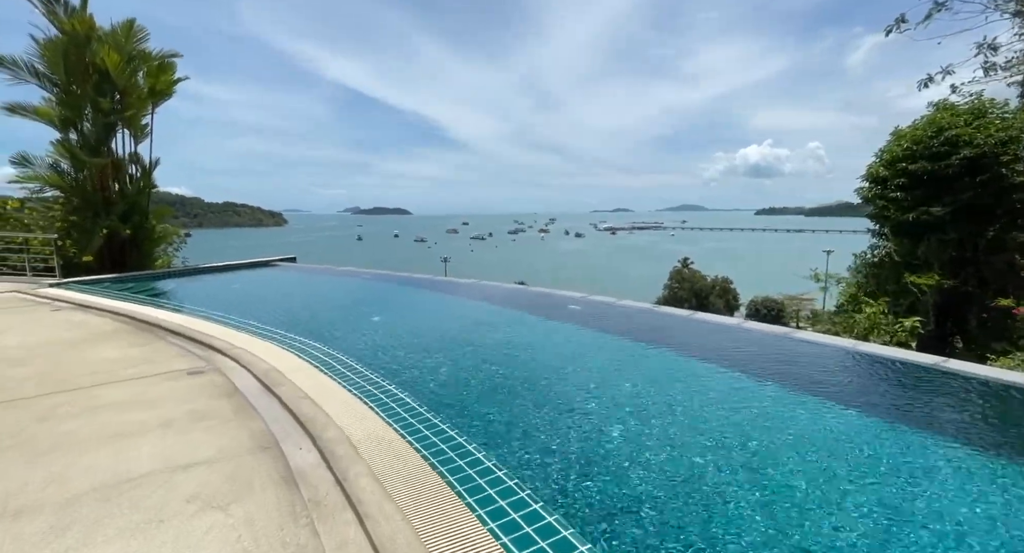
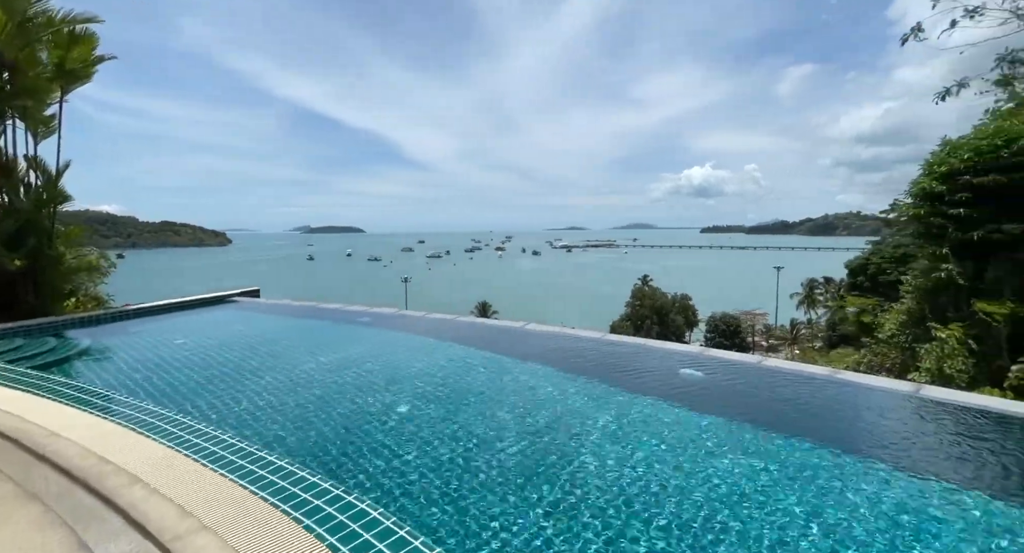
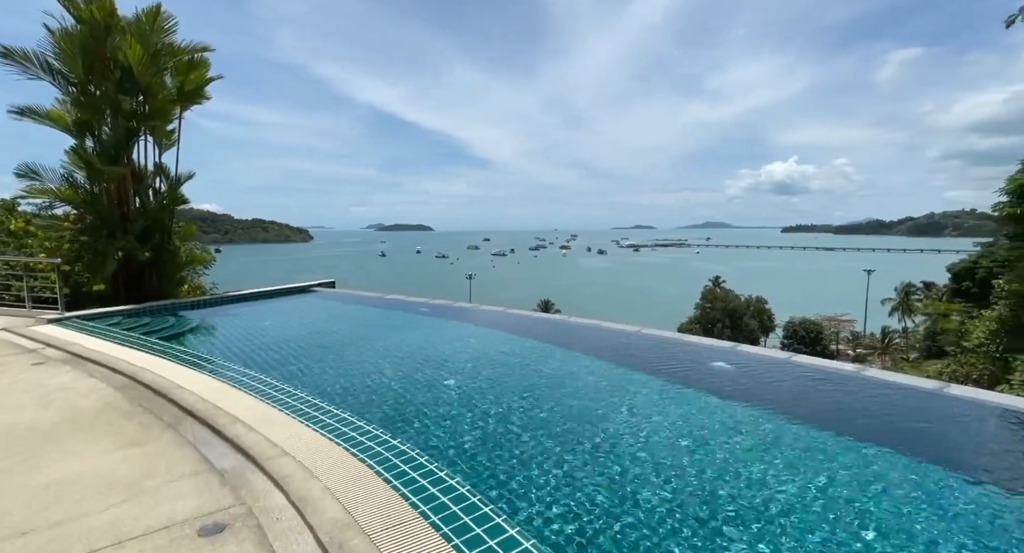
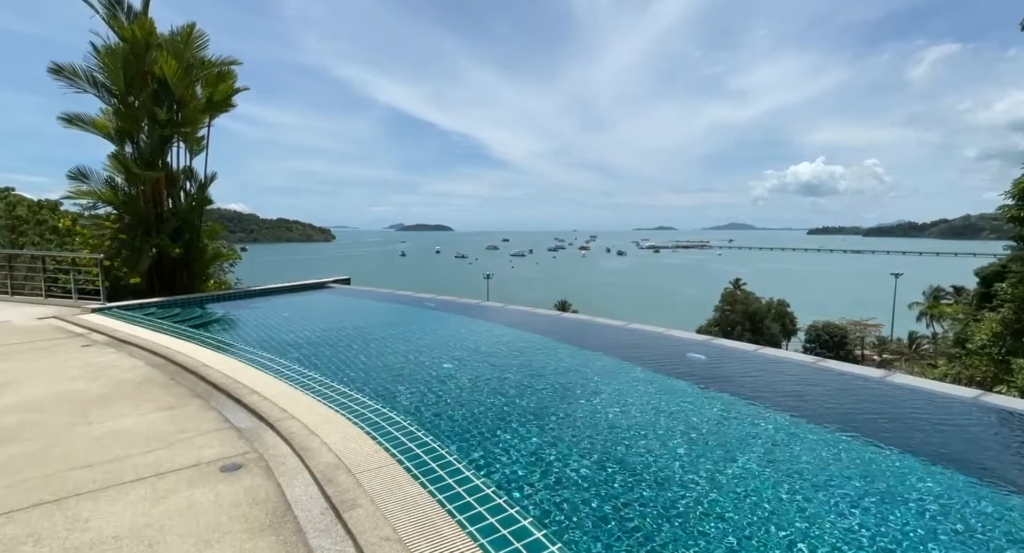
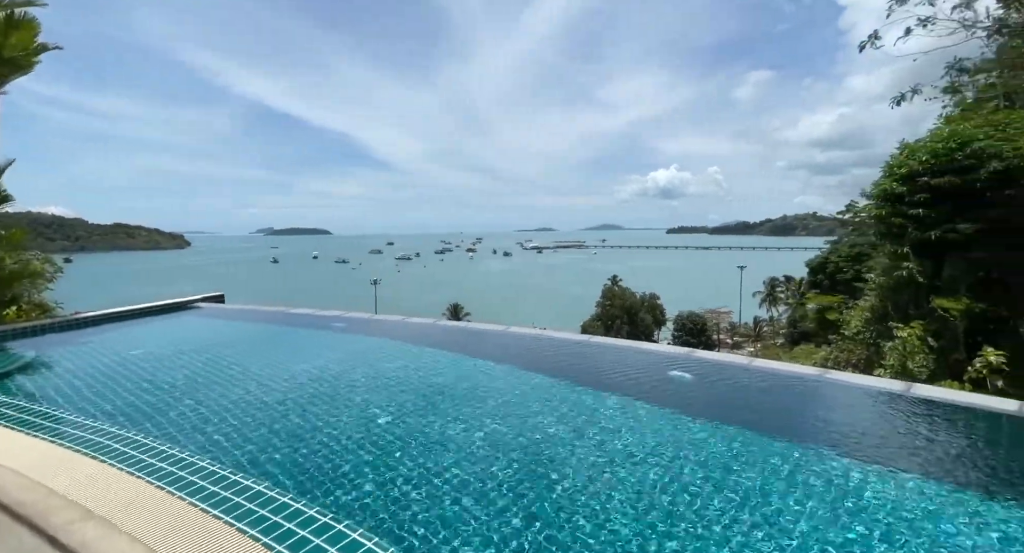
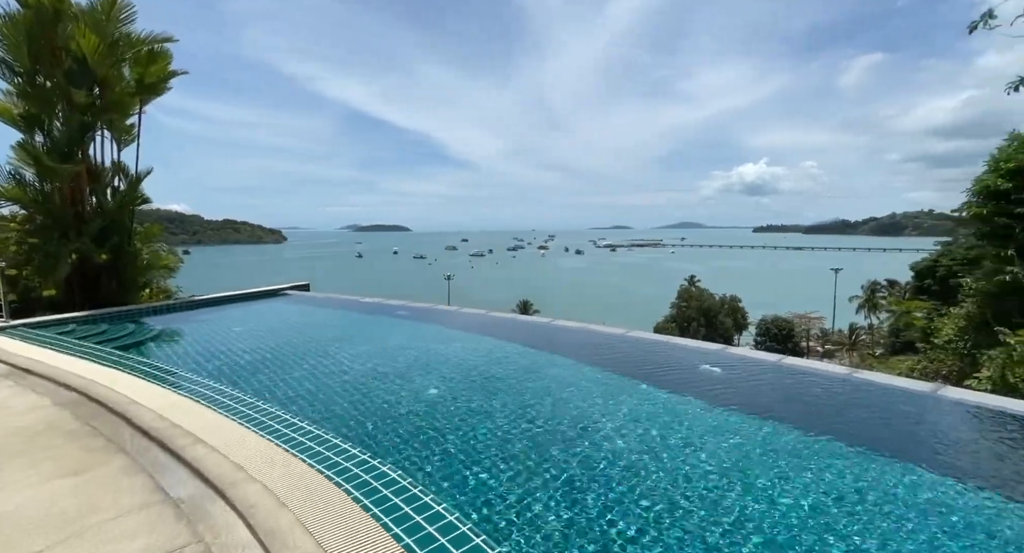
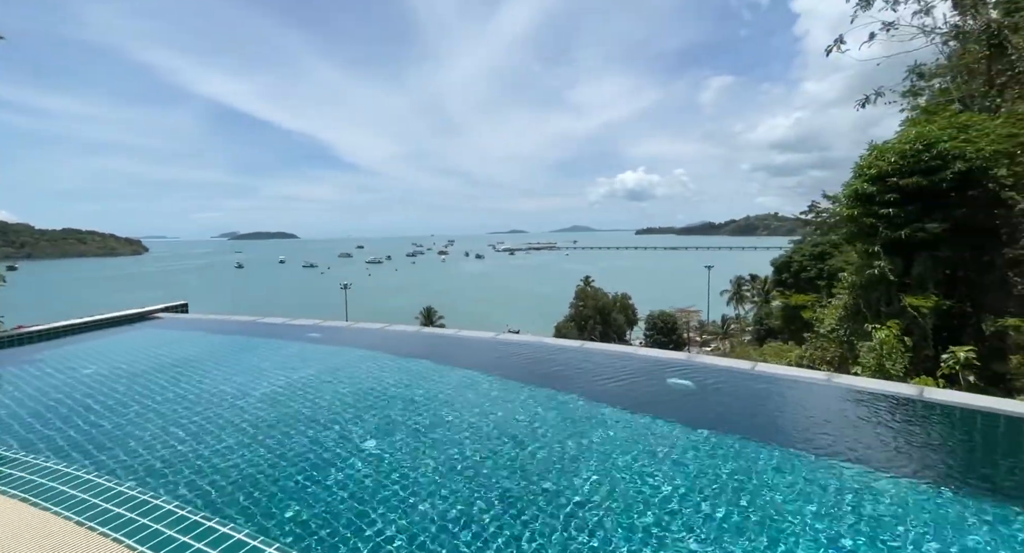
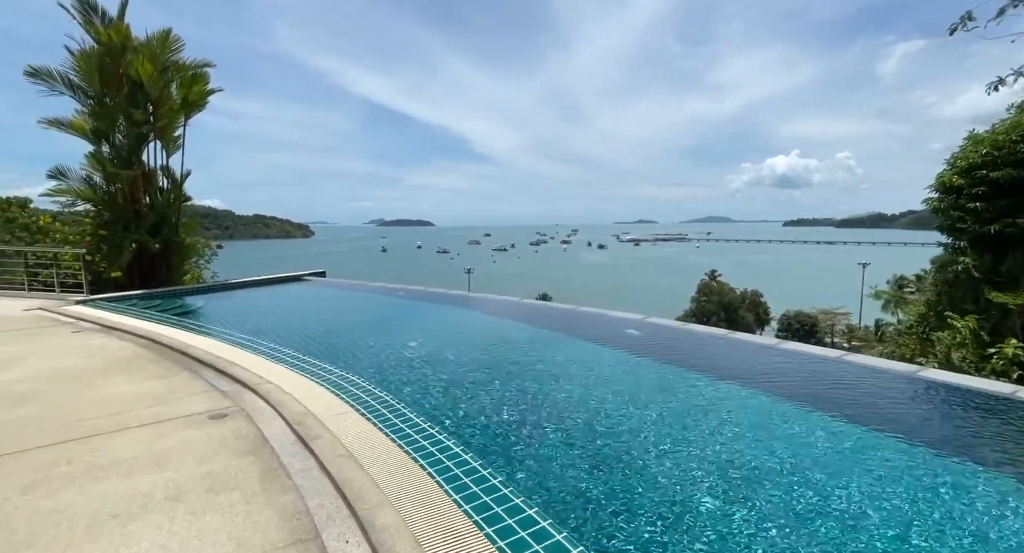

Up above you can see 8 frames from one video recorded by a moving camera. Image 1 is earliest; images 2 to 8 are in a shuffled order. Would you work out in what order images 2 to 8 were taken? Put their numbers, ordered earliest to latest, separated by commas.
8, 4, 3, 6, 2, 5, 7
